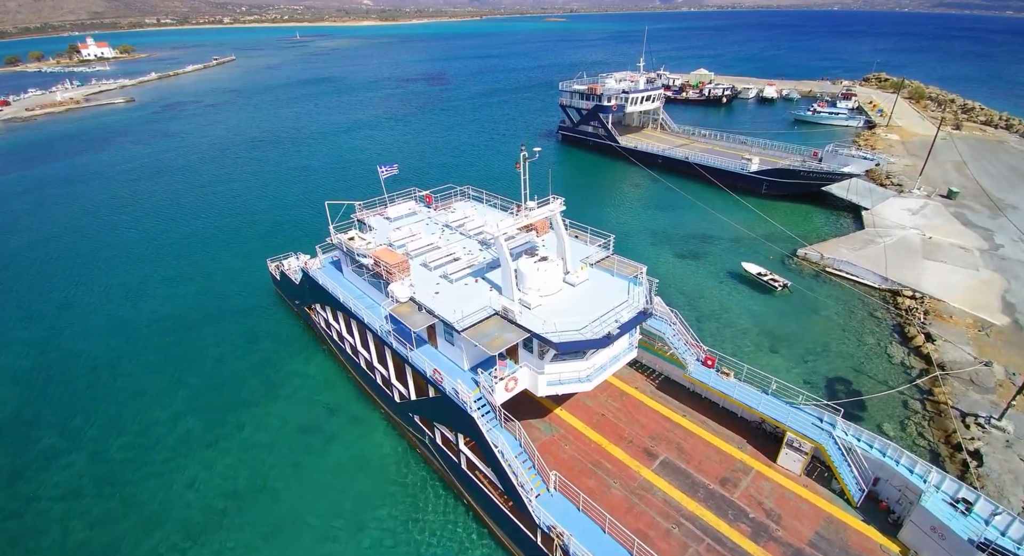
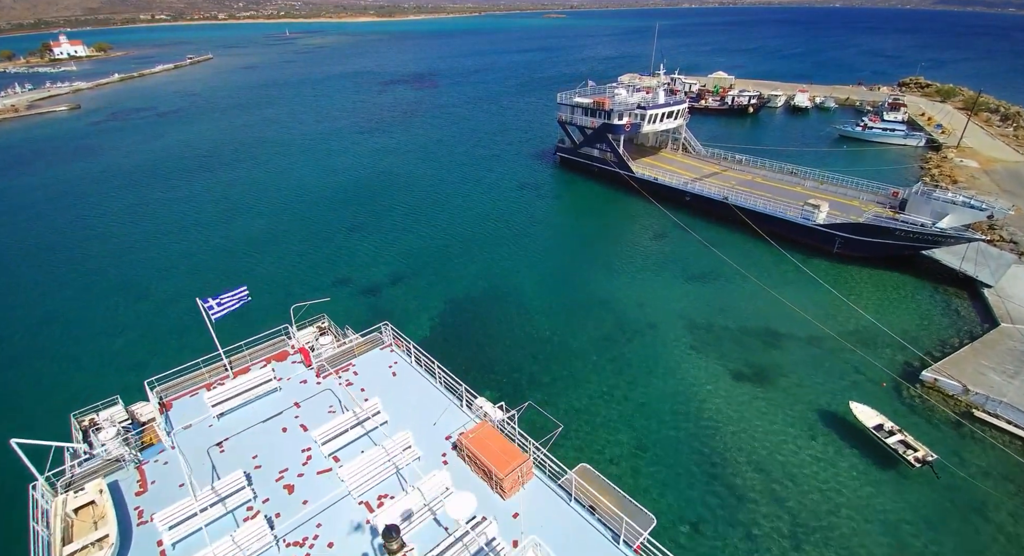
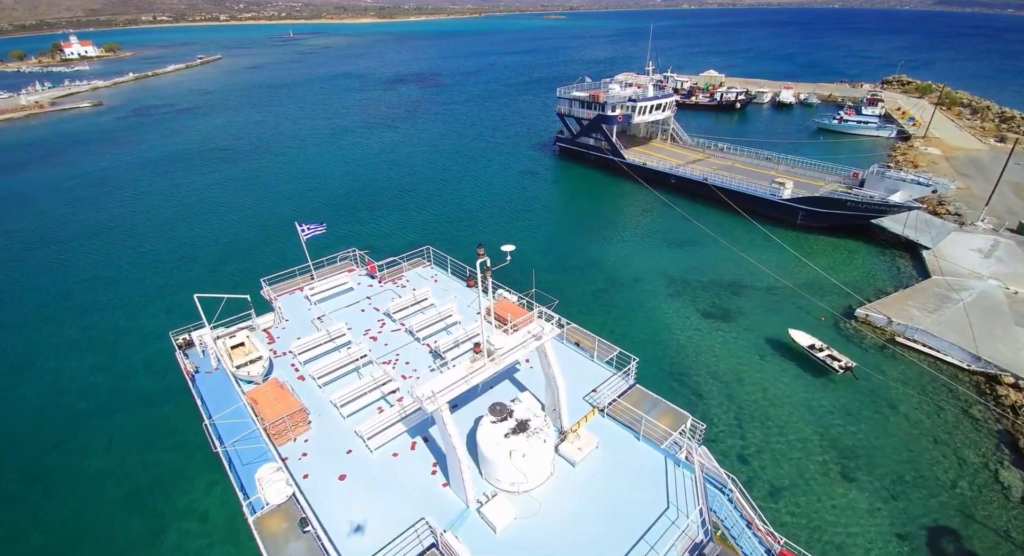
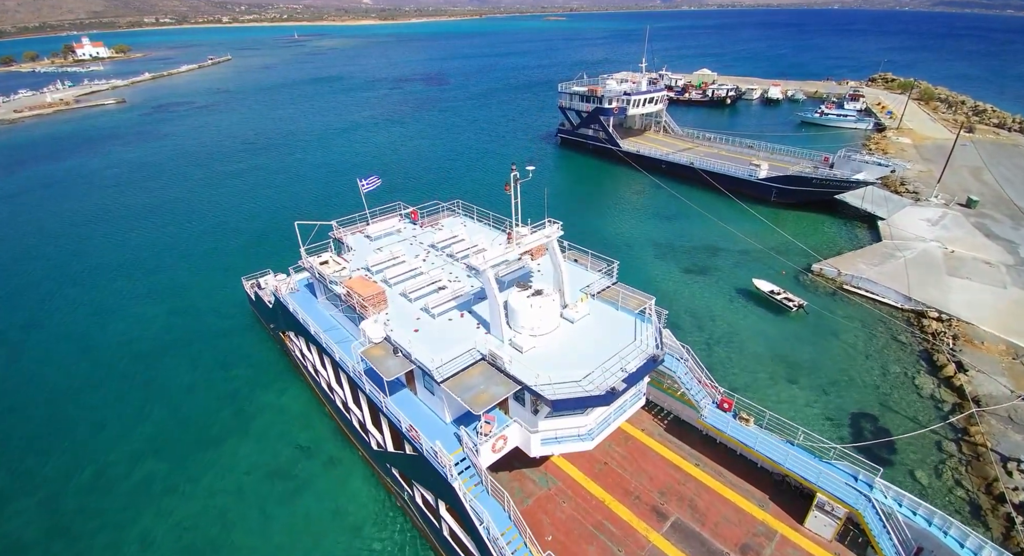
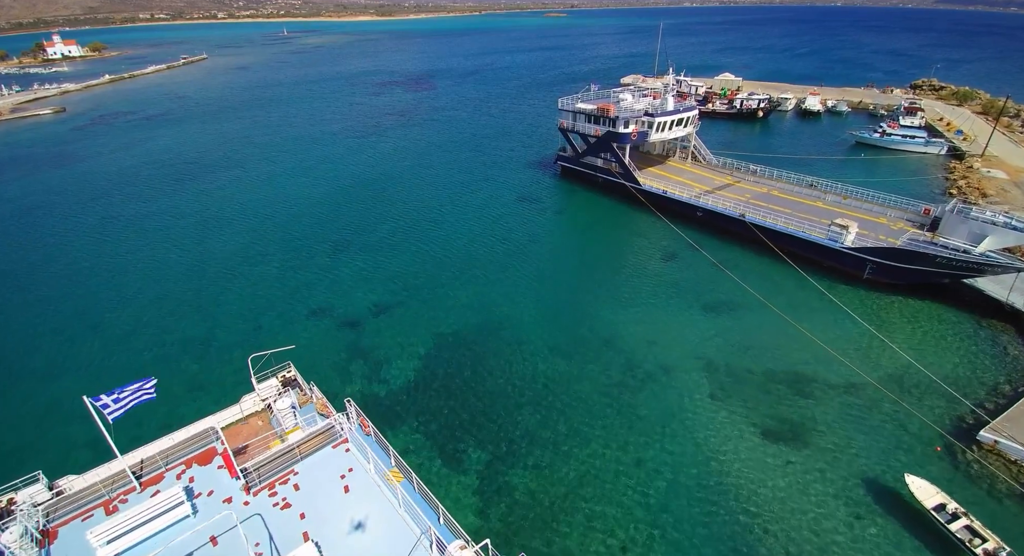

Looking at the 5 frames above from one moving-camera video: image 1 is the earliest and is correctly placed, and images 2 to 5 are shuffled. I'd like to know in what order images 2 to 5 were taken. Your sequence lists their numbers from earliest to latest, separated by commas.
4, 3, 2, 5
